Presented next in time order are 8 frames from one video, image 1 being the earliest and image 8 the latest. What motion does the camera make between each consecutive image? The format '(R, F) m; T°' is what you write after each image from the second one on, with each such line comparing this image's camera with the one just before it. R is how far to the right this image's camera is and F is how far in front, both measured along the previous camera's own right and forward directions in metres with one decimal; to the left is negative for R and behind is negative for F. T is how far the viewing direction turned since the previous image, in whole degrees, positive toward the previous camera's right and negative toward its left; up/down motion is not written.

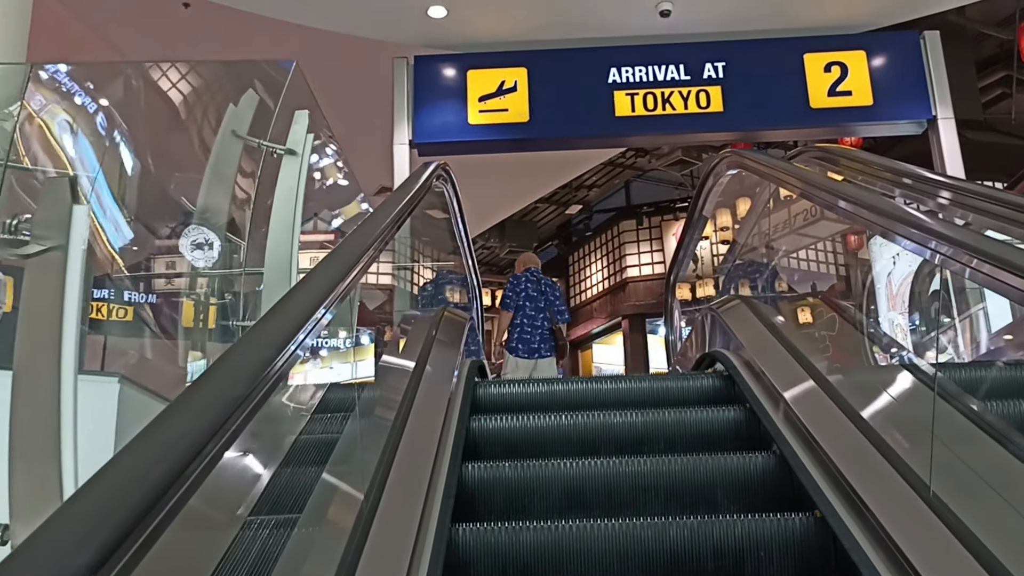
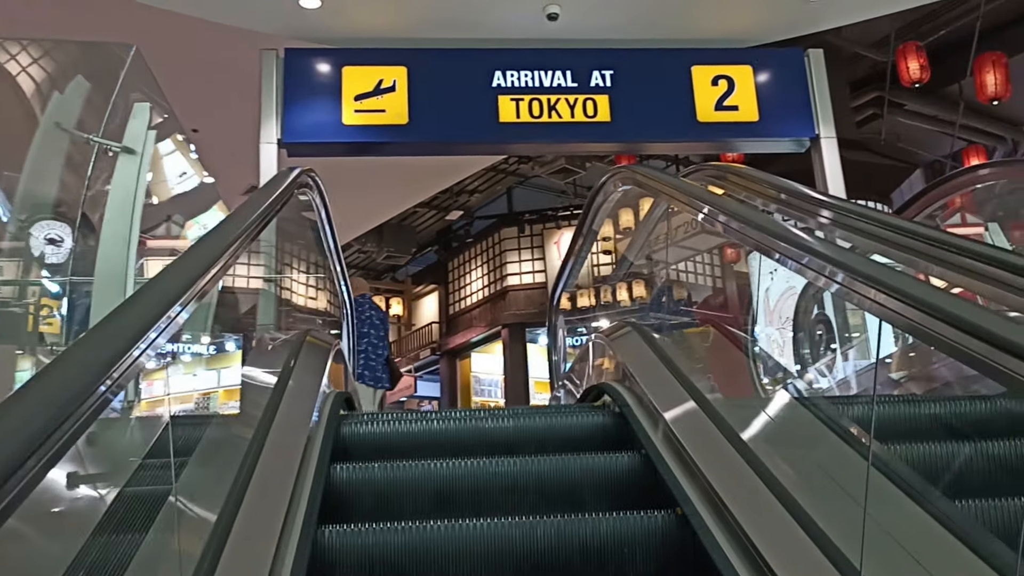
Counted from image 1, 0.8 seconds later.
(0.0, +0.3) m; +7°
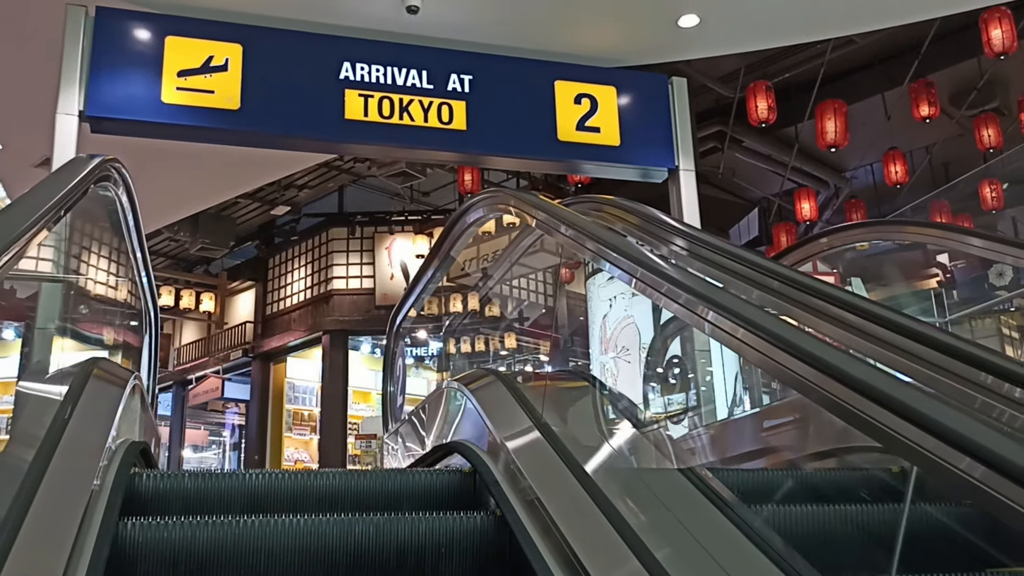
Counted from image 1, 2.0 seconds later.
(-0.1, +0.4) m; +11°
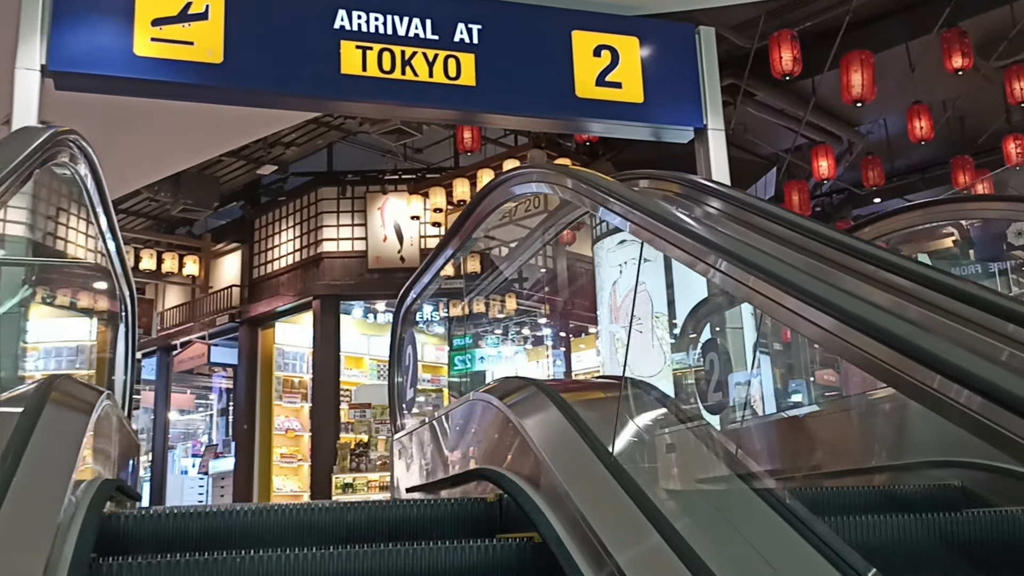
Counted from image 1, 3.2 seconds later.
(-0.1, +0.4) m; +1°
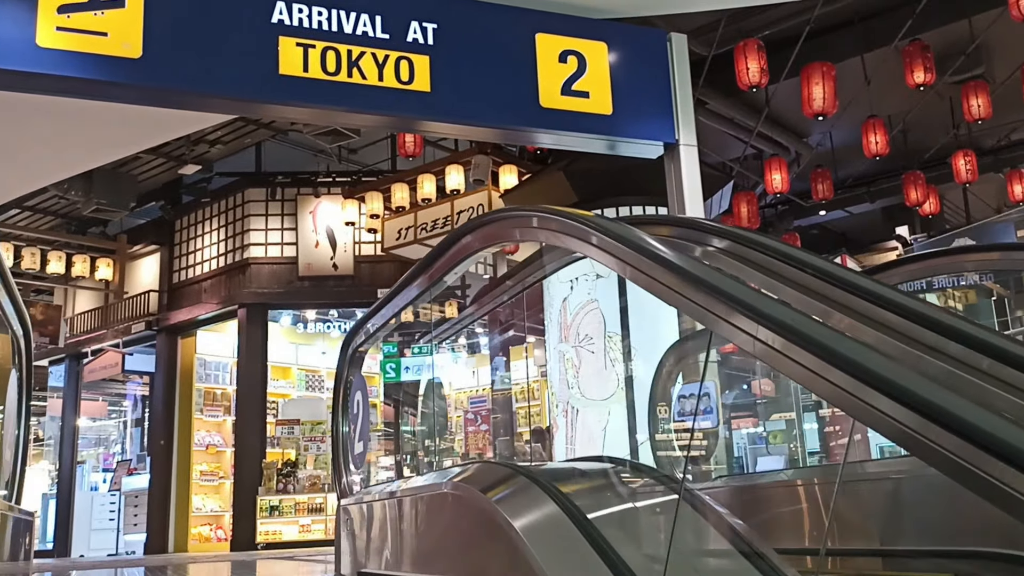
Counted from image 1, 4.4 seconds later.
(-0.1, +0.4) m; +5°
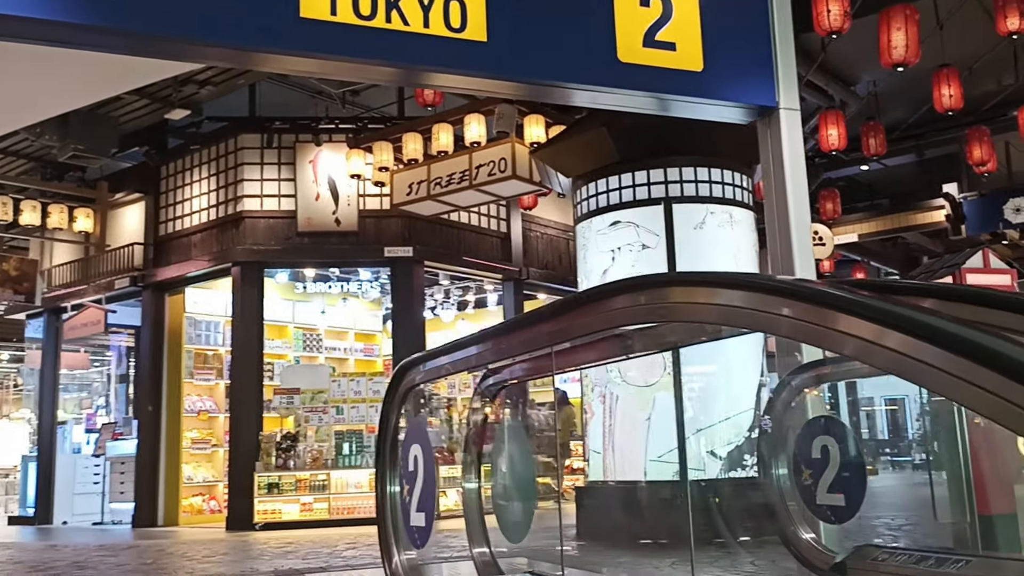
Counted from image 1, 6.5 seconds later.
(-0.3, +0.7) m; +1°
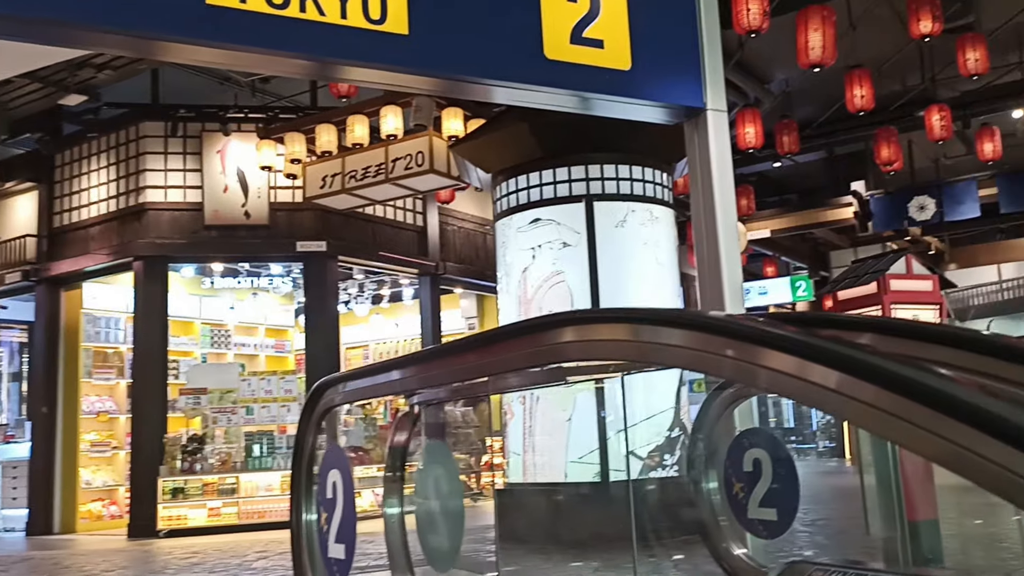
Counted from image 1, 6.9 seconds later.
(0.0, +0.1) m; +5°
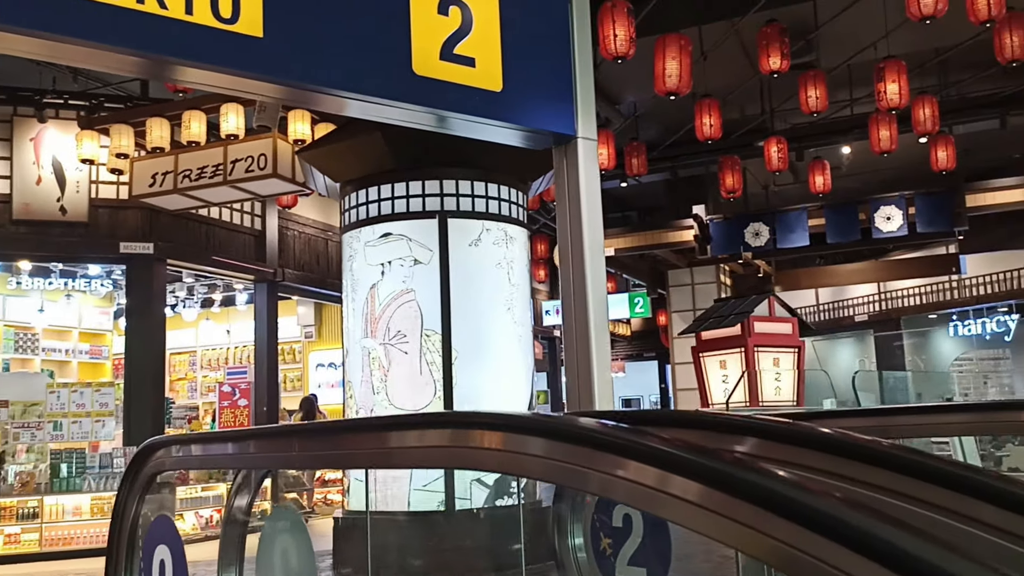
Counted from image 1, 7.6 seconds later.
(-0.1, +0.2) m; +10°
